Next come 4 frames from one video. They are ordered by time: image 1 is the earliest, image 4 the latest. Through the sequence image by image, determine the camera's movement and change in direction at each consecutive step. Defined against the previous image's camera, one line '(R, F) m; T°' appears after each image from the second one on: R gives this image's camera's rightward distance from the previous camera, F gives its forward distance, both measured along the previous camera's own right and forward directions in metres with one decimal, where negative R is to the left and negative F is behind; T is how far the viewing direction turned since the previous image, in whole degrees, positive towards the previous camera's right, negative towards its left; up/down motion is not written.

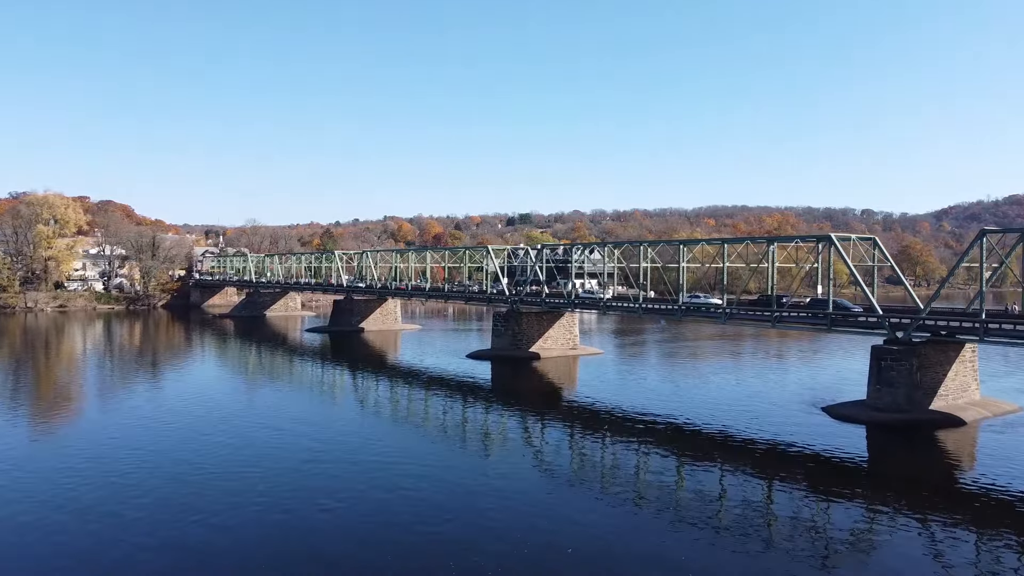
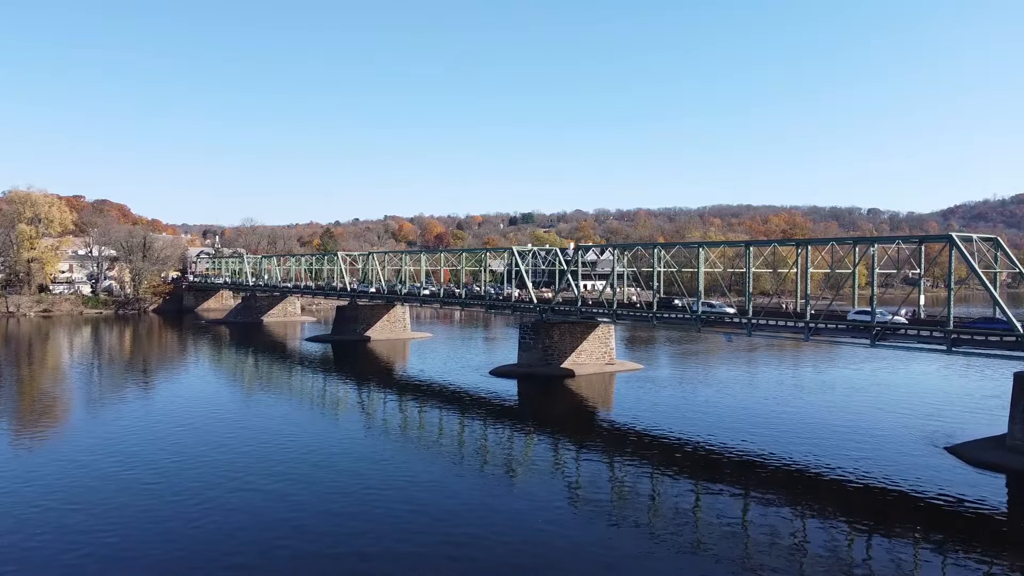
(-0.9, +3.1) m; 0°
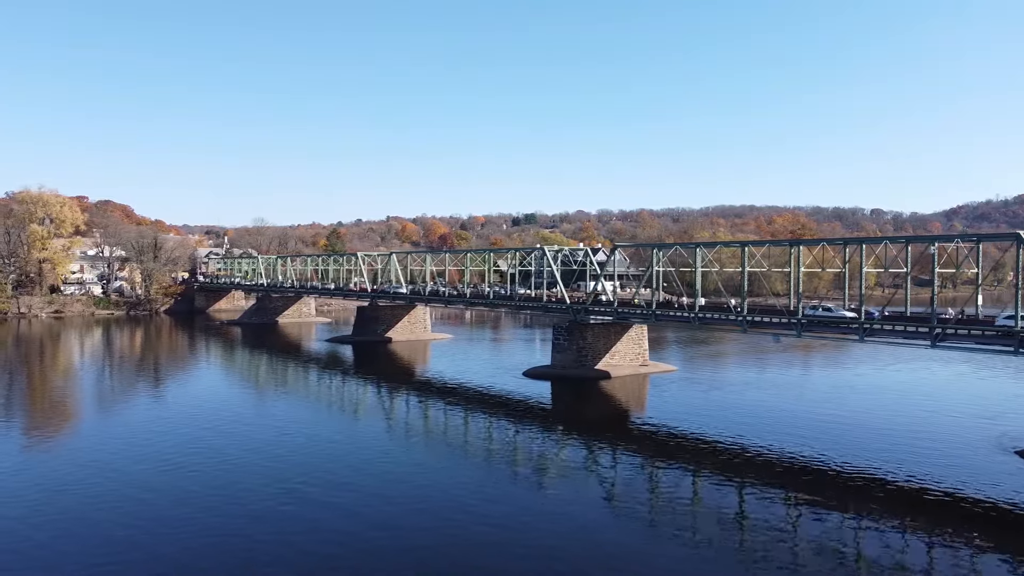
(-1.0, +0.4) m; 0°
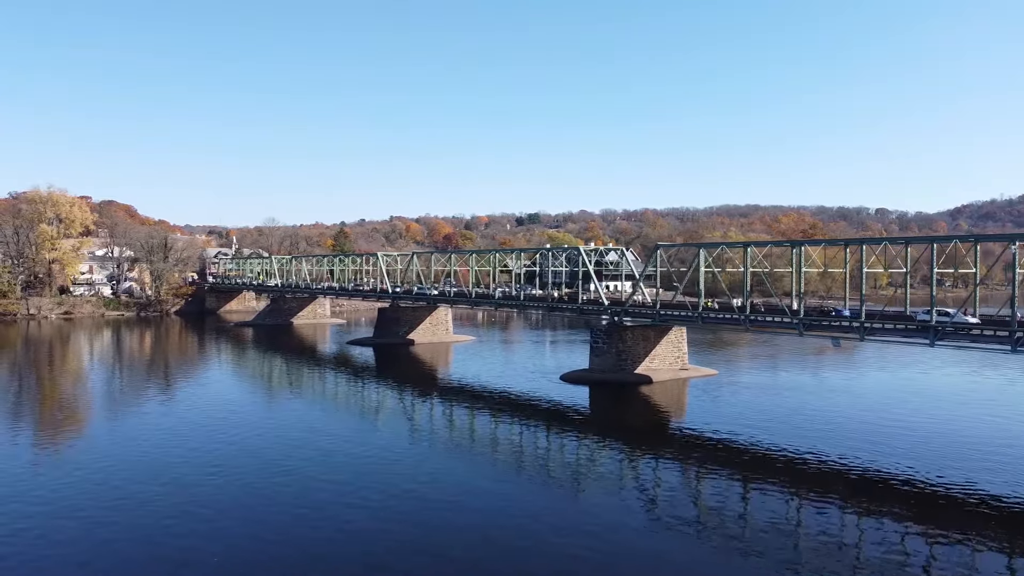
(-1.1, +0.8) m; 0°
